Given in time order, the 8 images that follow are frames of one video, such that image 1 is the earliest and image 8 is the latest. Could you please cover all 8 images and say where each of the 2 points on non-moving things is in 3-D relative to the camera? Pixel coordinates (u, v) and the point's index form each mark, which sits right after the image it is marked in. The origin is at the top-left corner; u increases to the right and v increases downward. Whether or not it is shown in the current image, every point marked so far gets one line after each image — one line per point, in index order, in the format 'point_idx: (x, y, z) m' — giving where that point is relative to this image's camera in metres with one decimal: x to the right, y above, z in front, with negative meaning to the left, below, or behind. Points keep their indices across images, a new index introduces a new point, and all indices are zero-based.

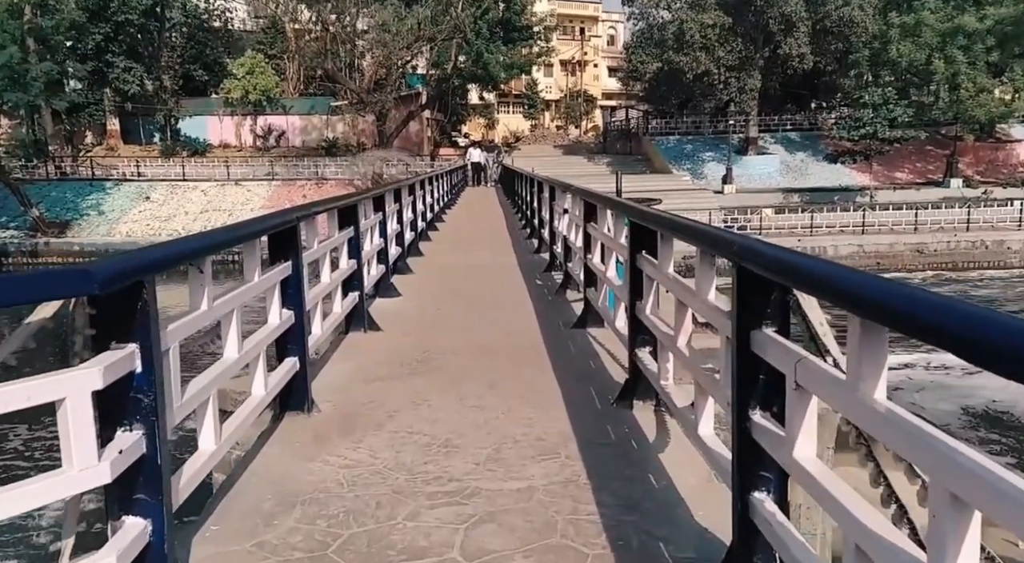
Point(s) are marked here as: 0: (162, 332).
0: (-0.9, -0.1, +2.2) m
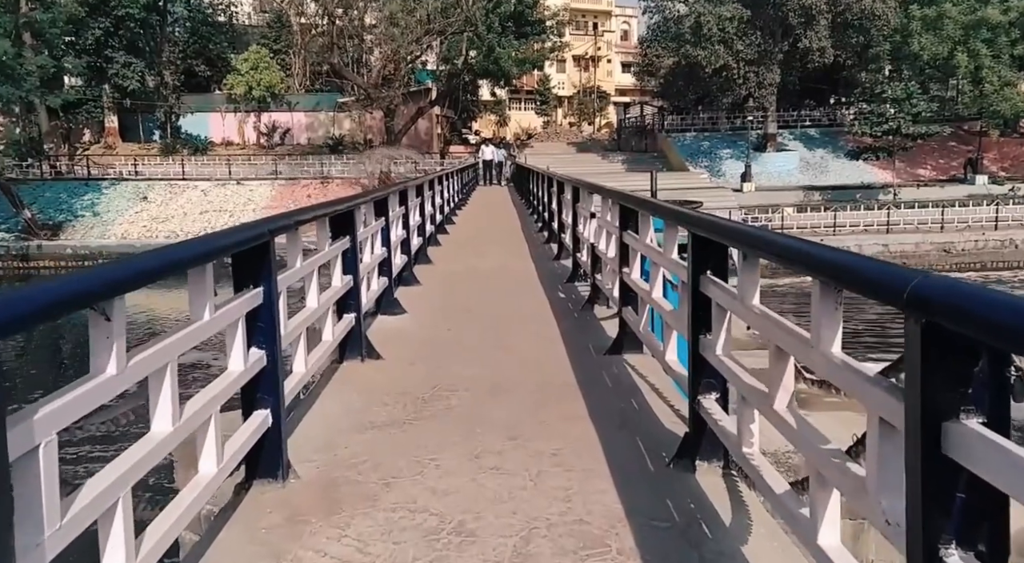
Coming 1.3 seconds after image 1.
0: (-0.8, -0.2, +1.5) m
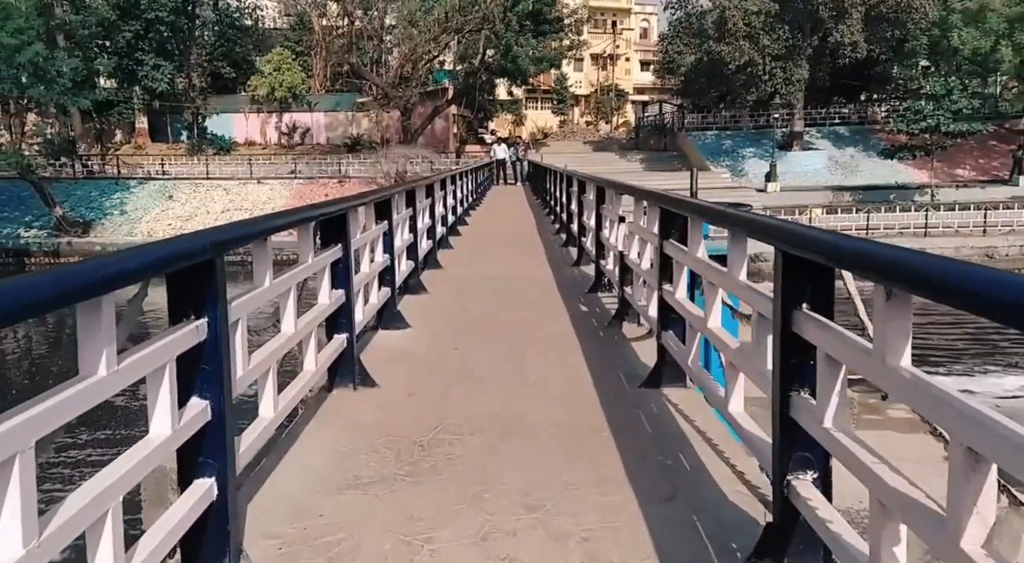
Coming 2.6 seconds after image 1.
0: (-0.8, -0.3, +0.7) m
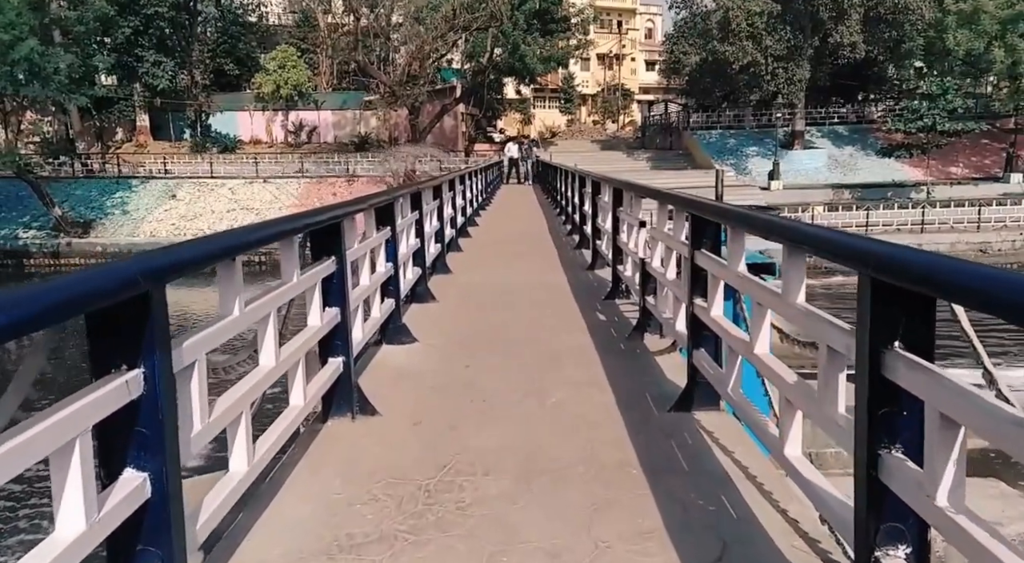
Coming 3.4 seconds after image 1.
0: (-0.7, -0.2, +1.4) m
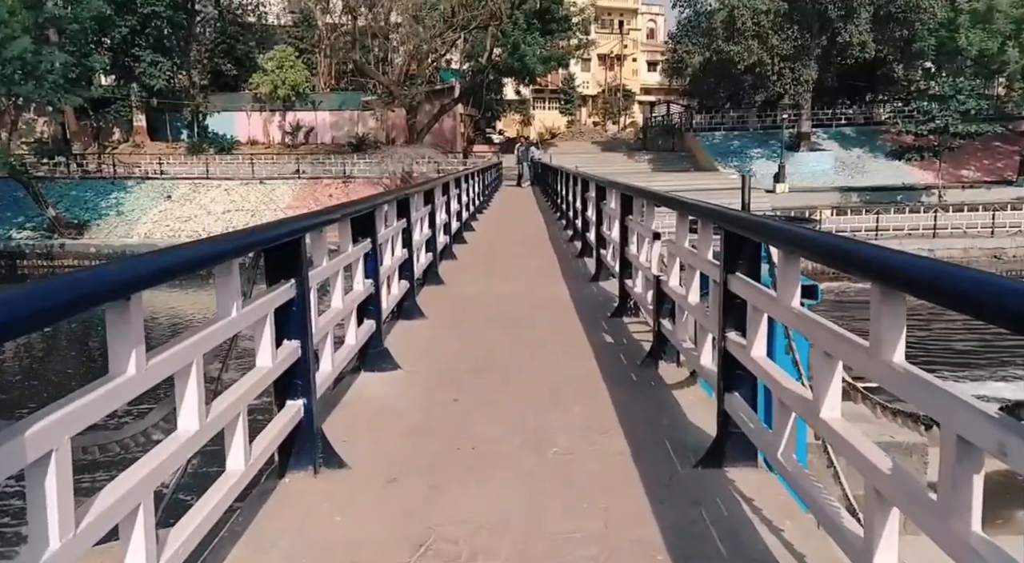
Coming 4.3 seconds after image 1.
0: (-0.8, -0.3, +0.7) m
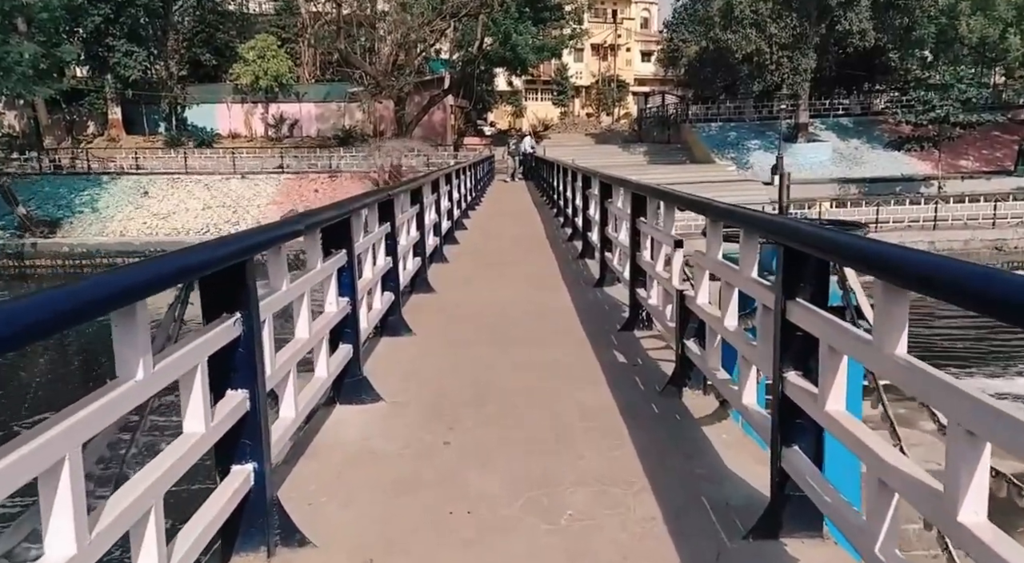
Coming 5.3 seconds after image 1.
0: (-0.7, -0.5, -0.1) m
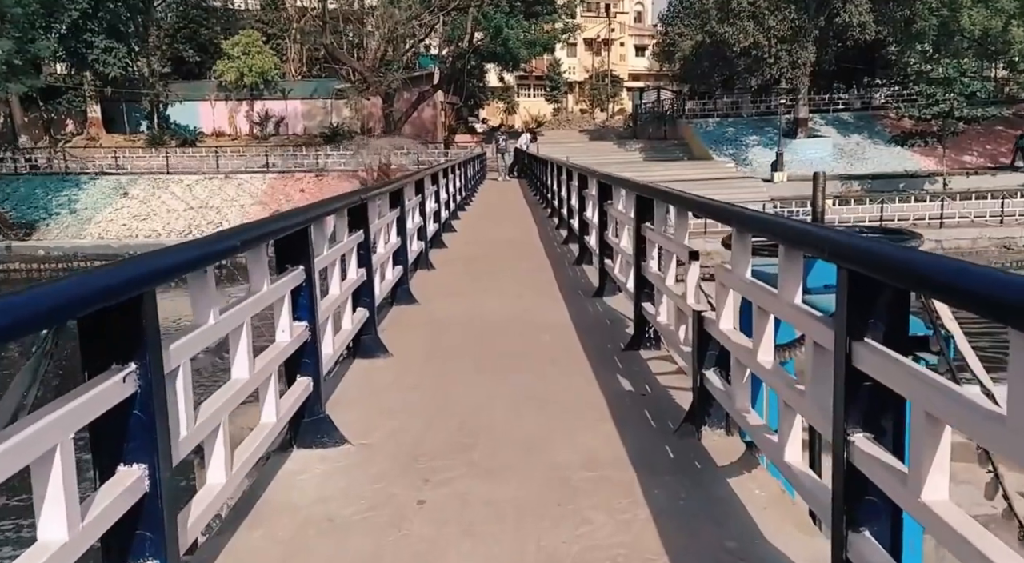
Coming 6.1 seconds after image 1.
0: (-0.7, -0.6, -0.9) m
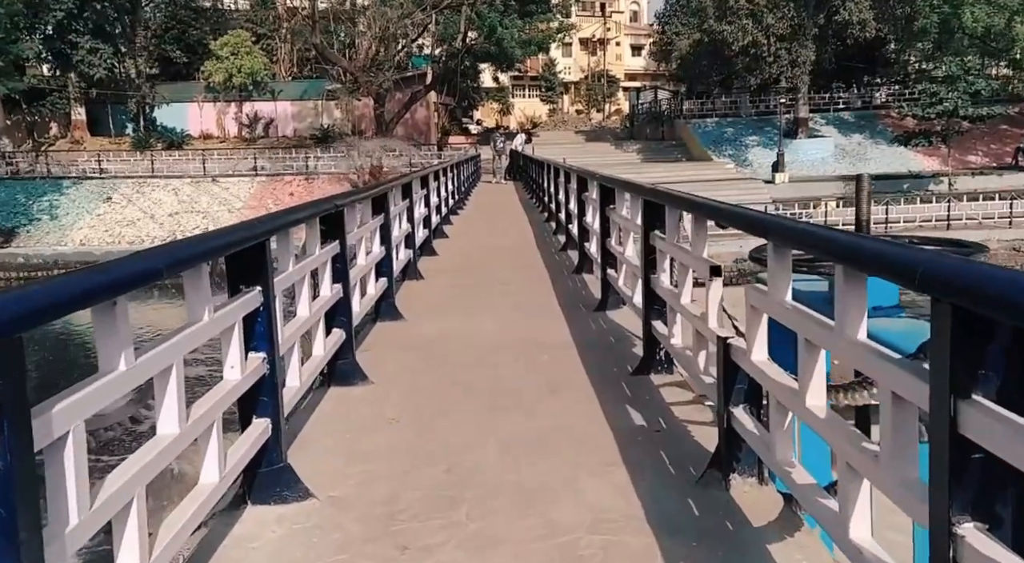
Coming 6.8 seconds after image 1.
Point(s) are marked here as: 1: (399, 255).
0: (-0.7, -0.7, -1.5) m
1: (-1.0, +0.3, +8.2) m
